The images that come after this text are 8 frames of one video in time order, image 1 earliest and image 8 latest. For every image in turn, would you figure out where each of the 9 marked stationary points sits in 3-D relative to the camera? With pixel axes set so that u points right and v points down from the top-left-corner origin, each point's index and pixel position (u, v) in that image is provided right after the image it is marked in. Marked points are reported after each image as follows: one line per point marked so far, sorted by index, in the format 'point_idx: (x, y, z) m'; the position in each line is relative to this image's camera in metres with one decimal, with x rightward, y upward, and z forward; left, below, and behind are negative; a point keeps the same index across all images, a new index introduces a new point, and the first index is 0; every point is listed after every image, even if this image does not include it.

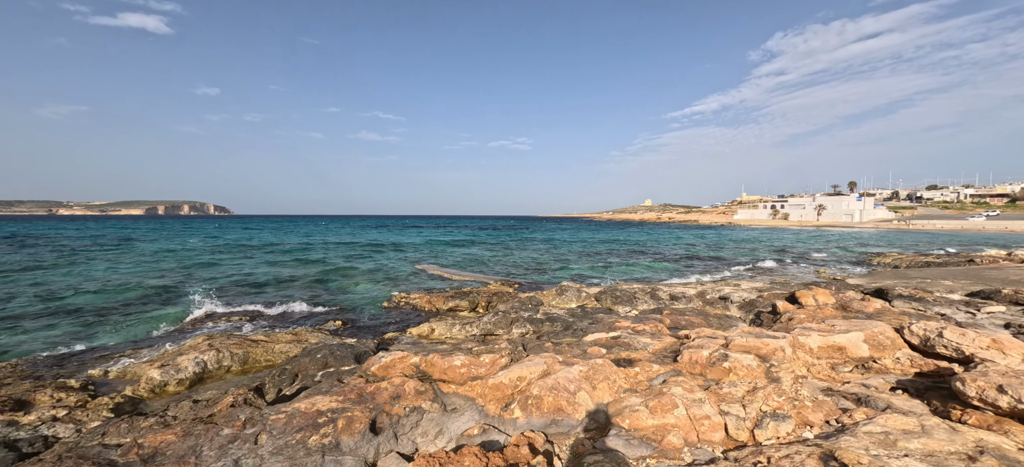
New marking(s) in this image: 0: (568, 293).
0: (+2.1, -2.3, +16.1) m
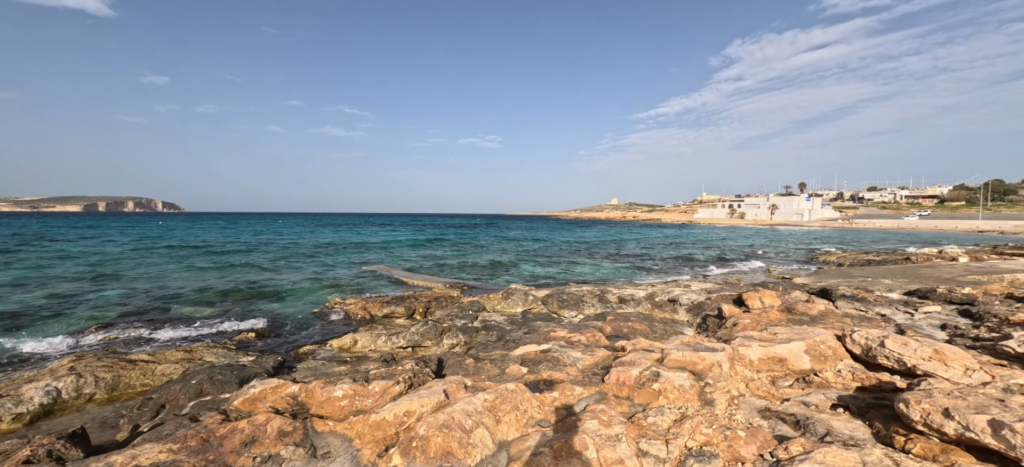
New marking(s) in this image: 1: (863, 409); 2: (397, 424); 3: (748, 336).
0: (0.0, -2.3, +15.2) m
1: (+4.8, -2.4, +5.8) m
2: (-1.3, -2.2, +4.9) m
3: (+4.4, -2.0, +8.0) m
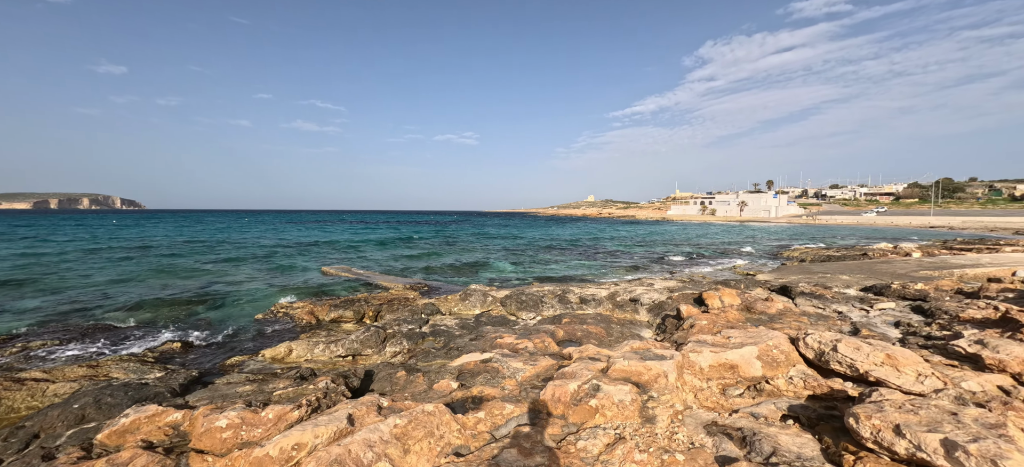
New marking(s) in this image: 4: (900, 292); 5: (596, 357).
0: (-1.4, -2.2, +14.5) m
1: (+3.8, -2.4, +5.4) m
2: (-2.2, -2.2, +4.1) m
3: (+3.4, -1.9, +7.6) m
4: (+12.8, -1.9, +13.9) m
5: (+1.4, -2.0, +6.9) m
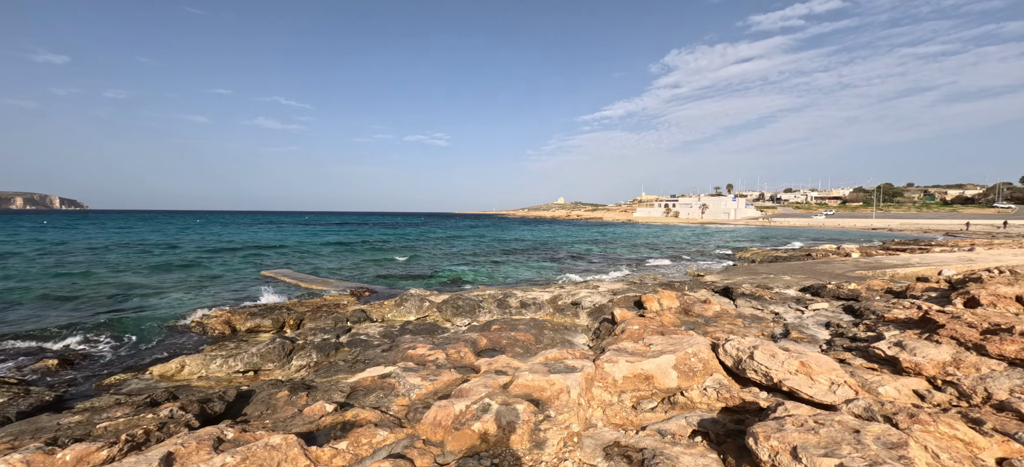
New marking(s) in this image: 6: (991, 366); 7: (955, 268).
0: (-3.5, -2.3, +13.6) m
1: (+2.5, -2.4, +4.9) m
2: (-3.5, -2.2, +3.3) m
3: (+1.8, -1.9, +7.1) m
4: (+10.8, -2.0, +14.1) m
5: (-0.1, -2.0, +6.3) m
6: (+7.0, -1.9, +6.2) m
7: (+17.6, -1.4, +16.8) m
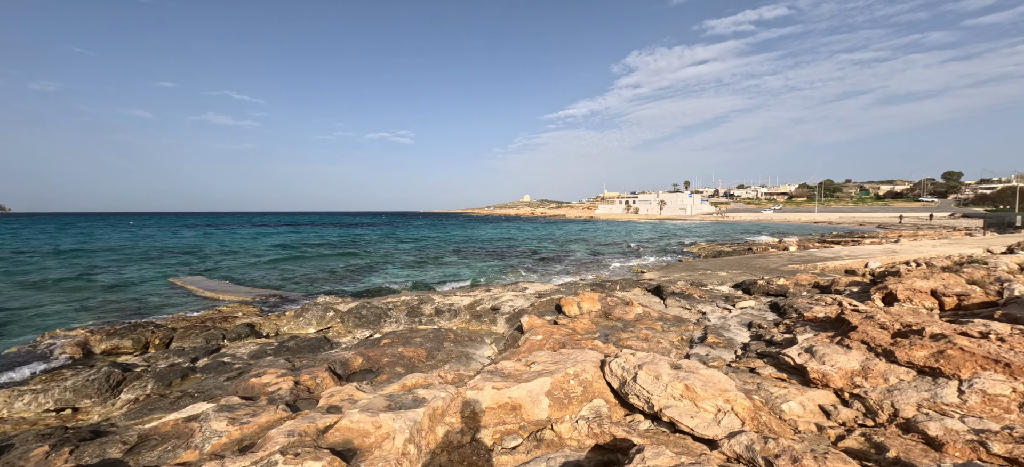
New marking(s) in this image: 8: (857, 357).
0: (-6.0, -2.3, +12.1) m
1: (+0.6, -2.4, +3.9) m
2: (-5.2, -2.3, +1.7) m
3: (-0.2, -1.9, +6.0) m
4: (+8.2, -1.8, +13.7) m
5: (-2.1, -2.1, +5.0) m
6: (+5.1, -1.8, +5.5) m
7: (+14.8, -1.1, +16.9) m
8: (+4.9, -1.8, +6.0) m
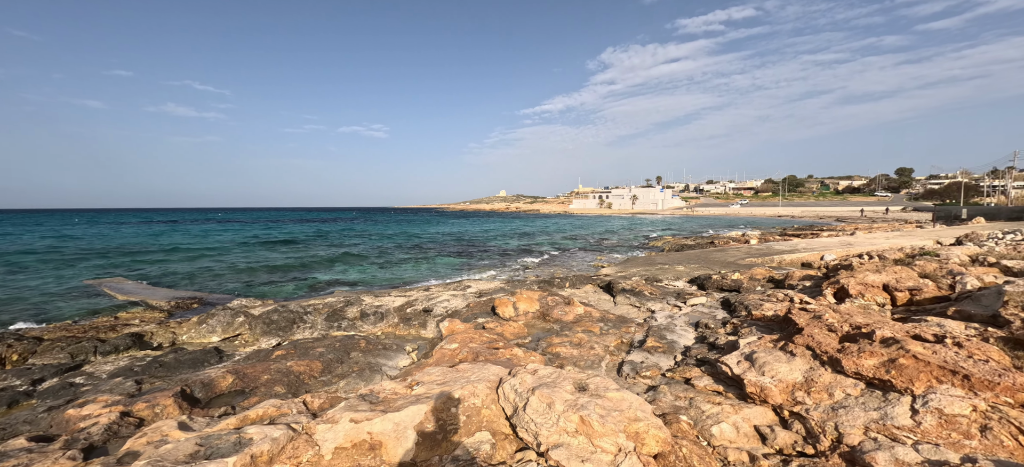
0: (-7.7, -2.2, +10.6) m
1: (-0.6, -2.3, +2.8) m
2: (-6.3, -2.3, +0.3) m
3: (-1.6, -1.8, +4.8) m
4: (+6.4, -1.5, +13.0) m
5: (-3.4, -2.0, +3.8) m
6: (+3.7, -1.7, +4.7) m
7: (+12.7, -0.8, +16.6) m
8: (+3.5, -1.6, +5.2) m
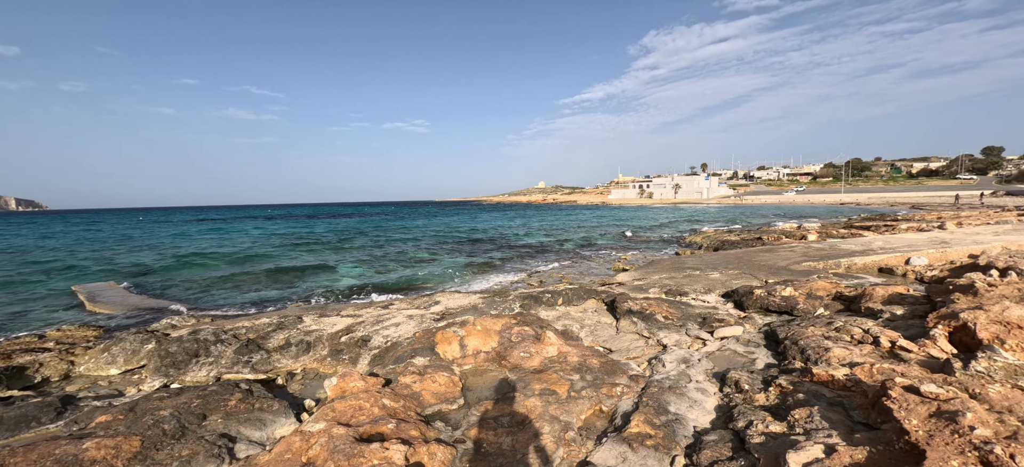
0: (-8.4, -2.4, +8.7) m
1: (-2.2, -2.6, +0.3) m
2: (-8.1, -2.7, -1.7) m
3: (-2.9, -2.1, +2.4) m
4: (+5.8, -1.6, +9.7) m
5: (-4.8, -2.3, +1.5) m
6: (+2.3, -1.9, +1.7) m
7: (+12.4, -0.6, +12.7) m
8: (+2.2, -1.8, +2.2) m
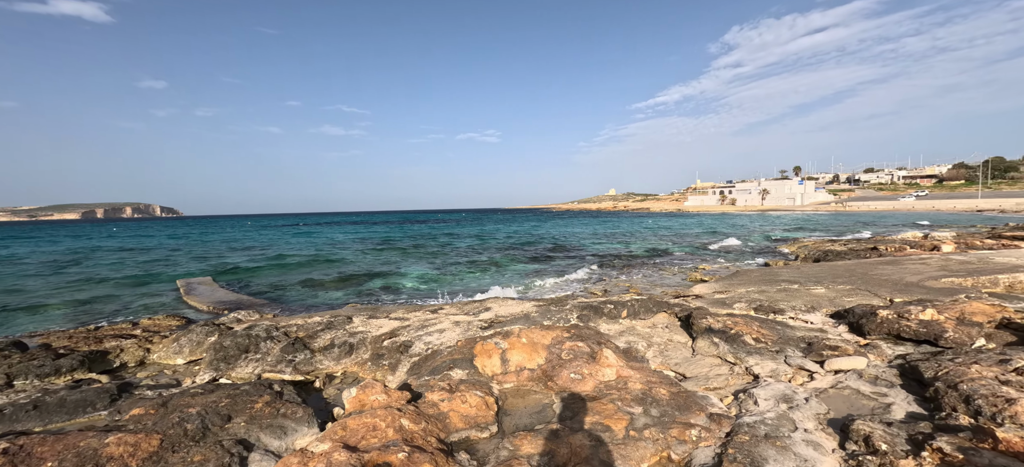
0: (-7.3, -2.3, +9.1) m
1: (-2.6, -2.4, -0.3) m
2: (-8.7, -2.4, -1.2) m
3: (-2.9, -1.9, +1.9) m
4: (+6.9, -1.7, +7.7) m
5: (-5.0, -2.1, +1.3) m
6: (+2.1, -1.8, +0.3) m
7: (+13.9, -0.9, +9.5) m
8: (+2.1, -1.8, +0.8) m
